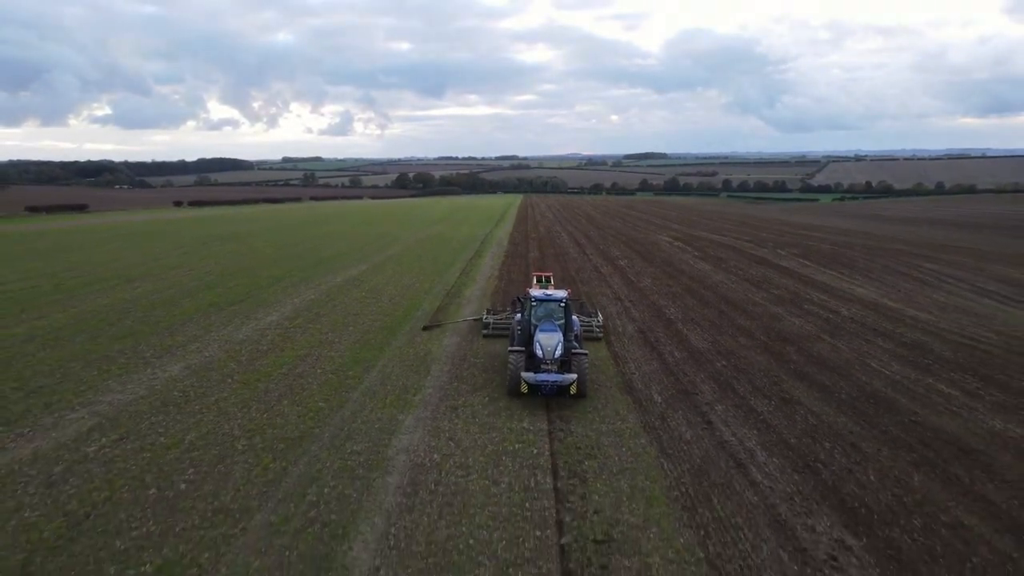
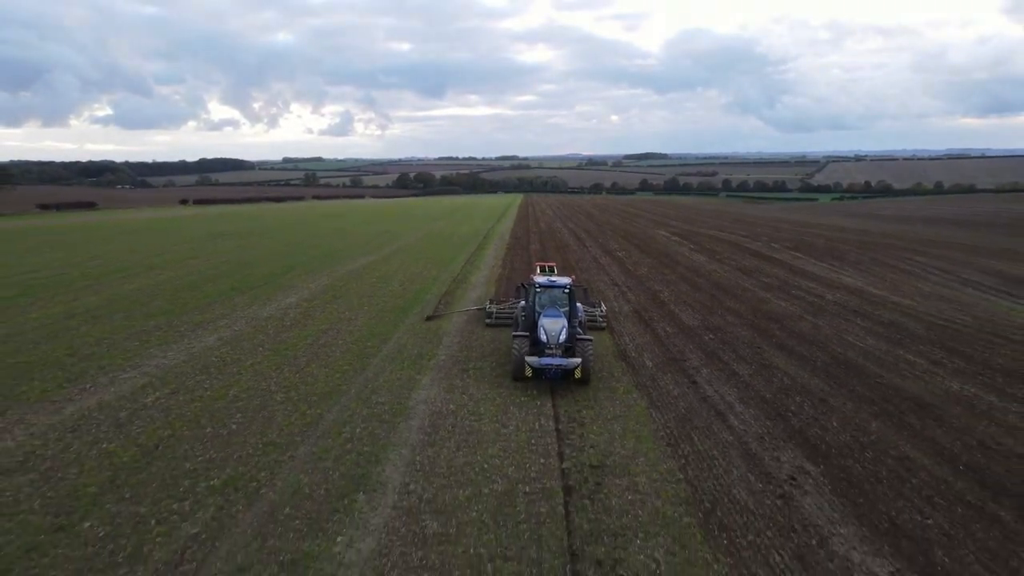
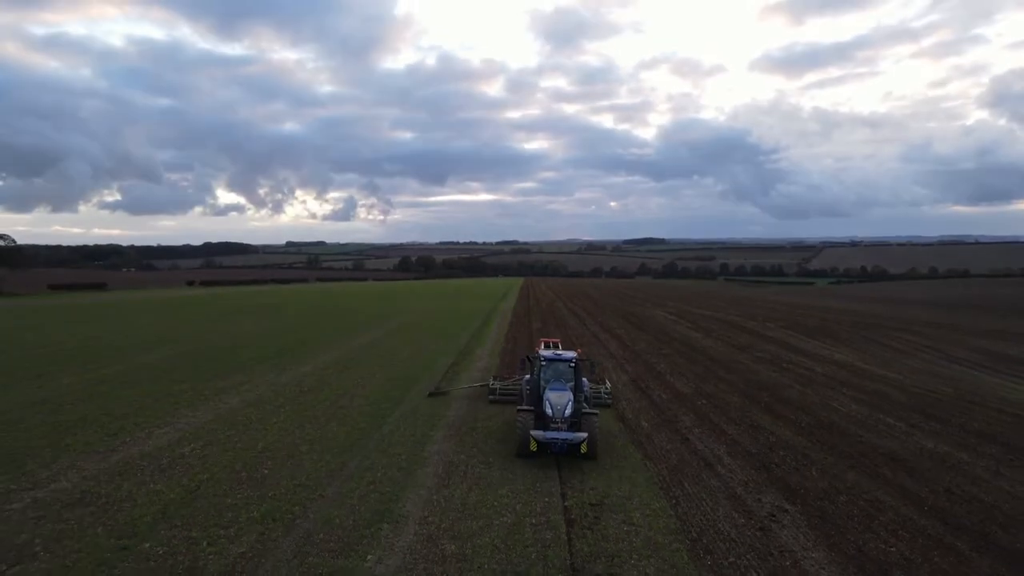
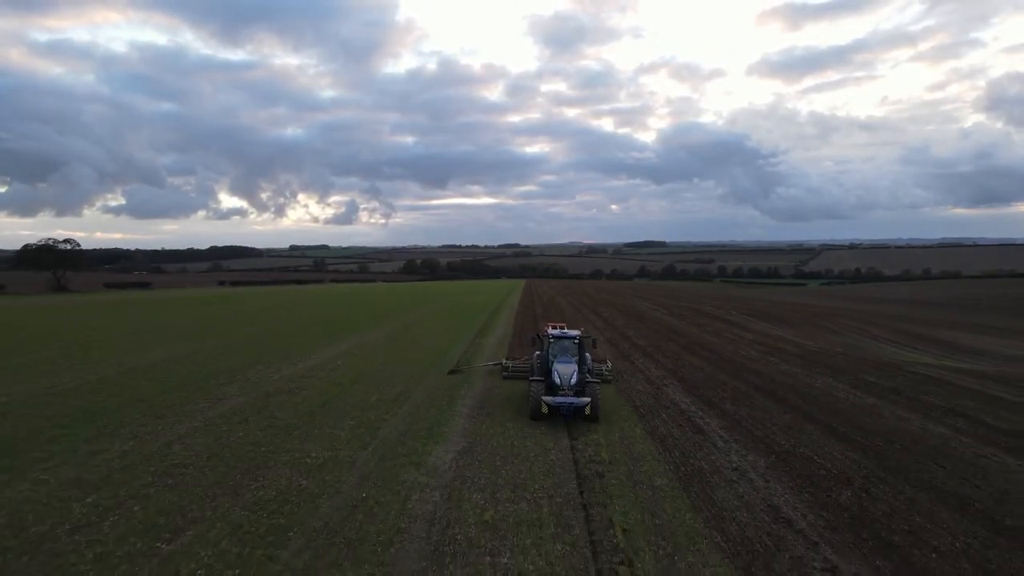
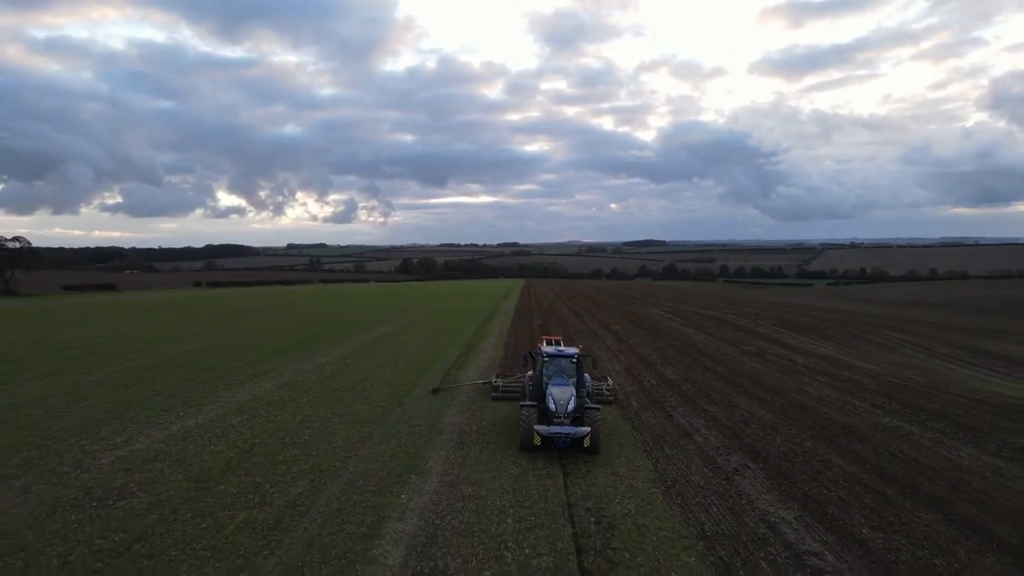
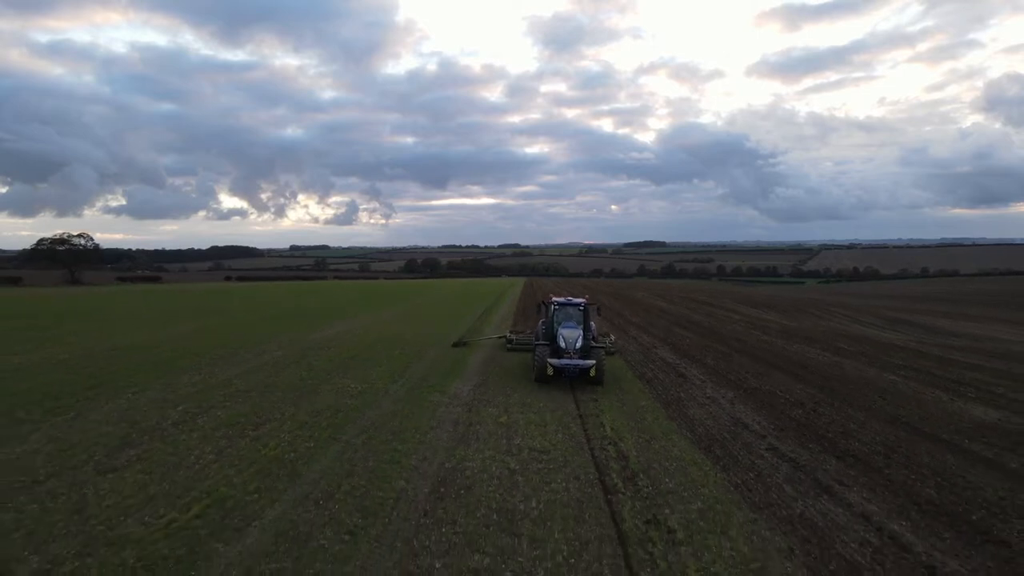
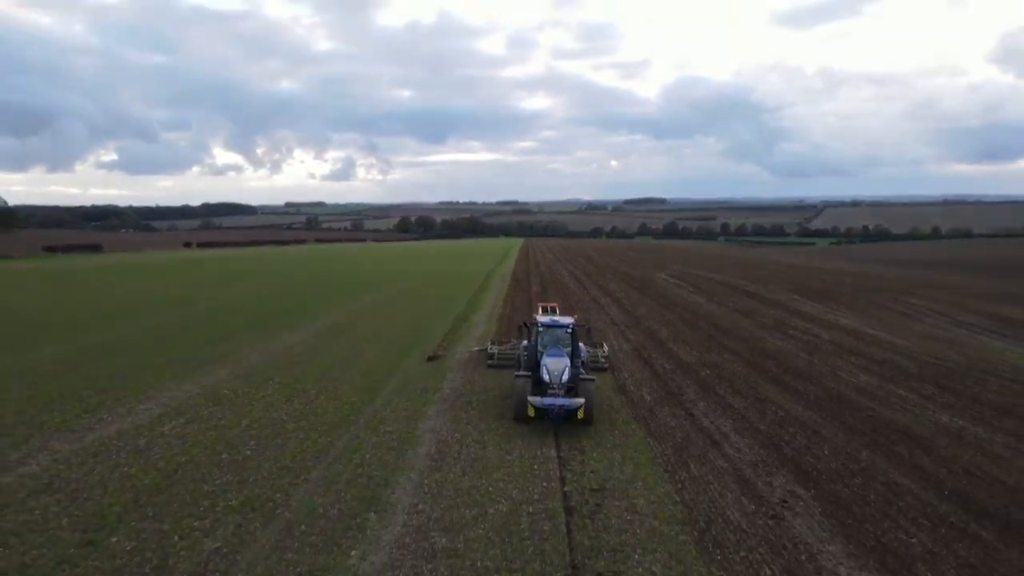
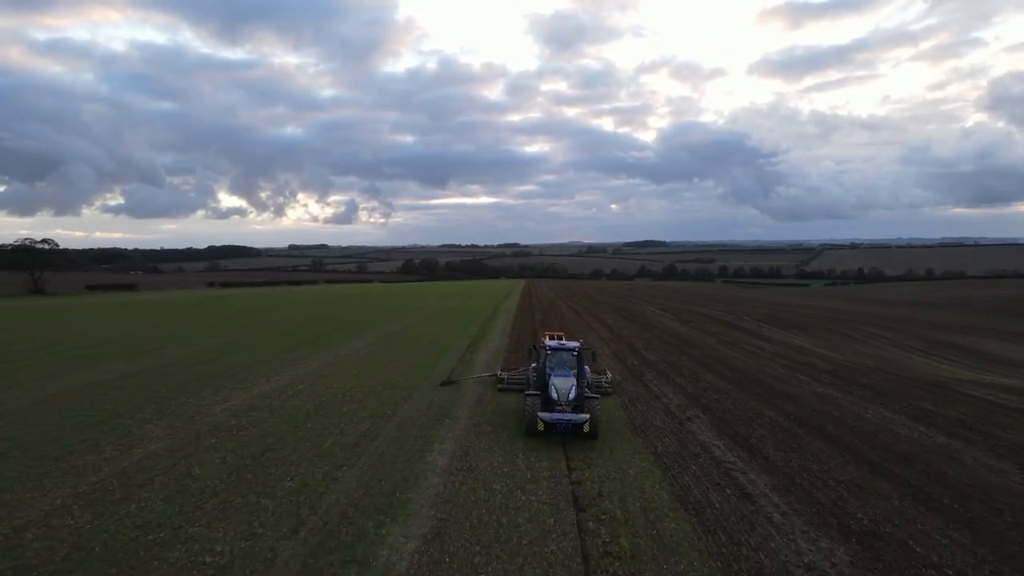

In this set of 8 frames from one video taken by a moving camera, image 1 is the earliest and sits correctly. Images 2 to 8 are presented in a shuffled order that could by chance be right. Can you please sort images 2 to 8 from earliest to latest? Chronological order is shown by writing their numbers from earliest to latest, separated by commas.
2, 7, 3, 5, 8, 4, 6
